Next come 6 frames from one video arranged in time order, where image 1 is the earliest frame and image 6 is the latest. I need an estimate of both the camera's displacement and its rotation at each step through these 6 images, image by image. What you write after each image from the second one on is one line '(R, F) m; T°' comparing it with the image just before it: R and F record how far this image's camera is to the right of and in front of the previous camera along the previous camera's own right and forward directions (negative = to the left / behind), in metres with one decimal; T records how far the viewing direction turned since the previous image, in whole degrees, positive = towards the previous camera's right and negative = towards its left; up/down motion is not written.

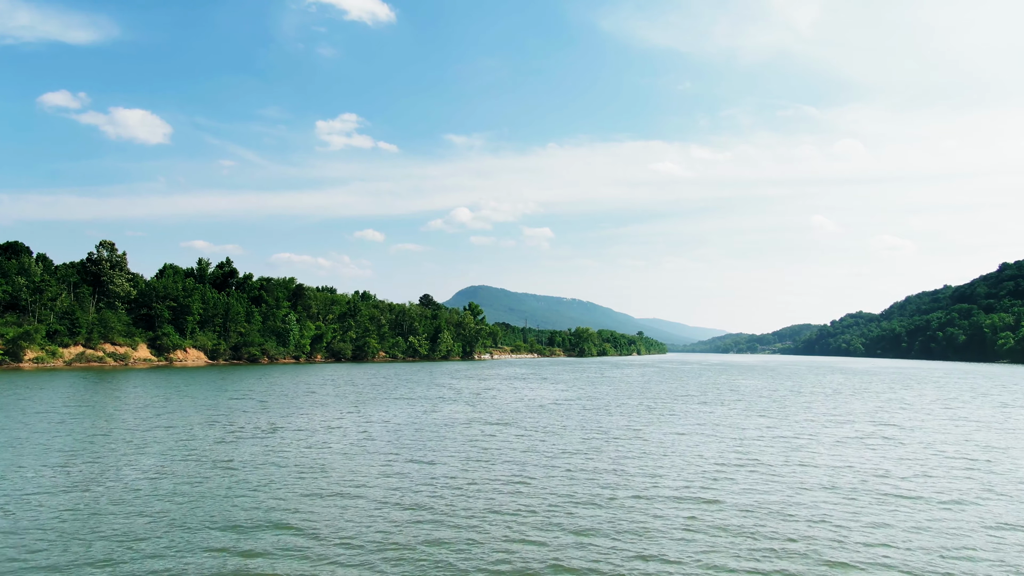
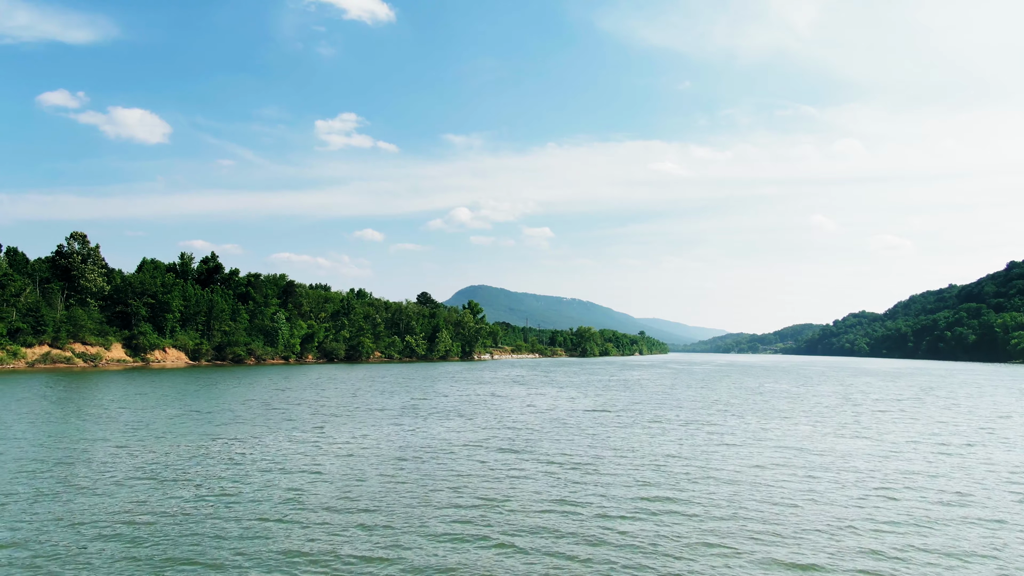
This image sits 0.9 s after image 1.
(-0.3, +4.6) m; 0°
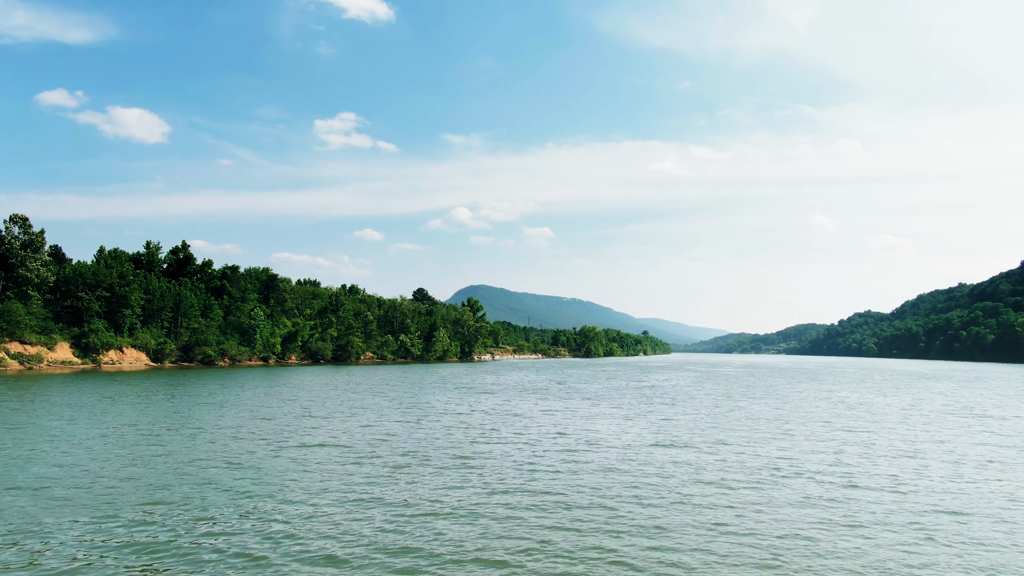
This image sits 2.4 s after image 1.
(-0.6, +7.9) m; 0°
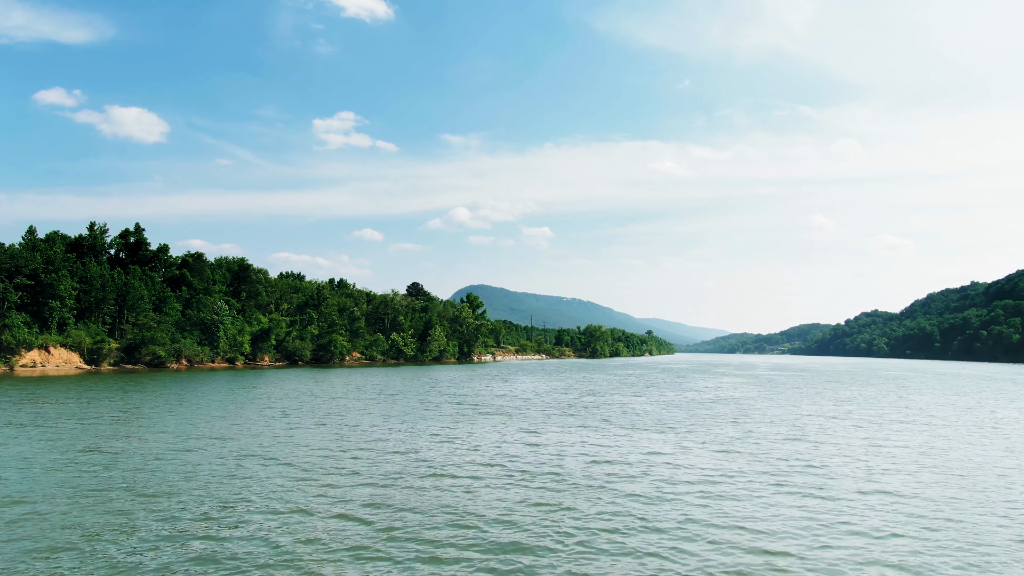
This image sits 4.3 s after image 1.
(-0.7, +9.9) m; 0°
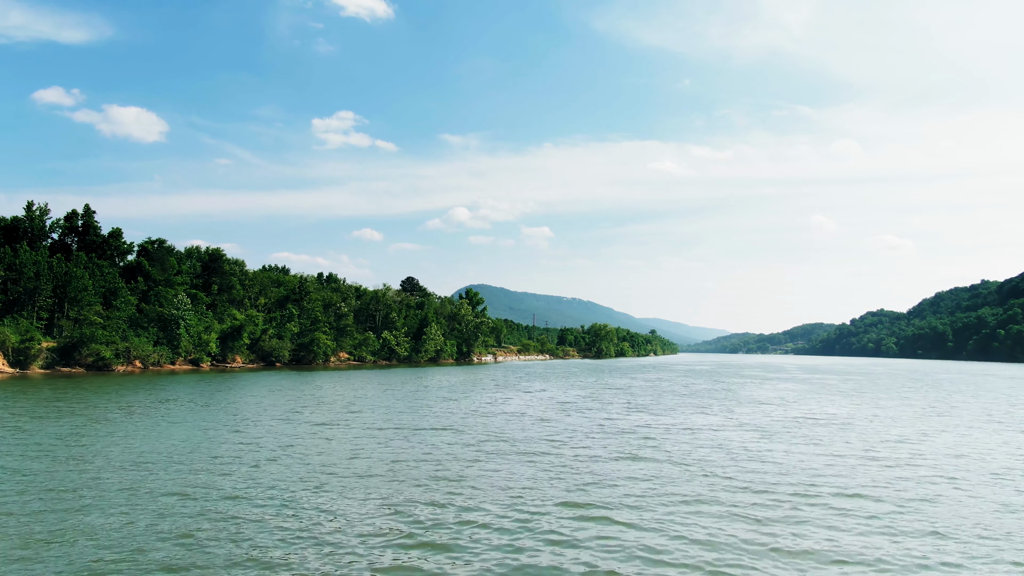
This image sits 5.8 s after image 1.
(-0.6, +7.9) m; 0°
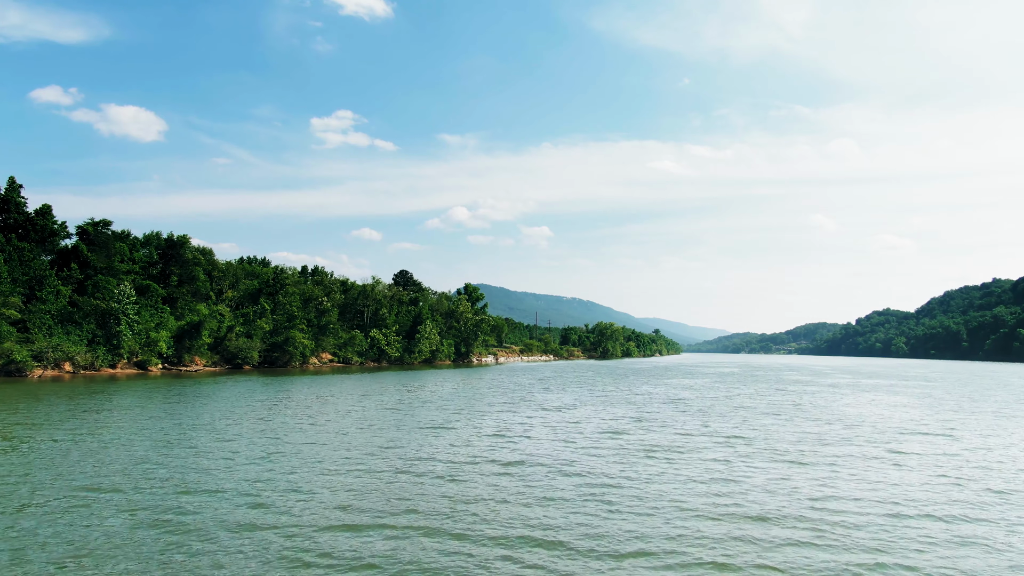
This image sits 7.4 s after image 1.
(-0.7, +8.5) m; 0°
